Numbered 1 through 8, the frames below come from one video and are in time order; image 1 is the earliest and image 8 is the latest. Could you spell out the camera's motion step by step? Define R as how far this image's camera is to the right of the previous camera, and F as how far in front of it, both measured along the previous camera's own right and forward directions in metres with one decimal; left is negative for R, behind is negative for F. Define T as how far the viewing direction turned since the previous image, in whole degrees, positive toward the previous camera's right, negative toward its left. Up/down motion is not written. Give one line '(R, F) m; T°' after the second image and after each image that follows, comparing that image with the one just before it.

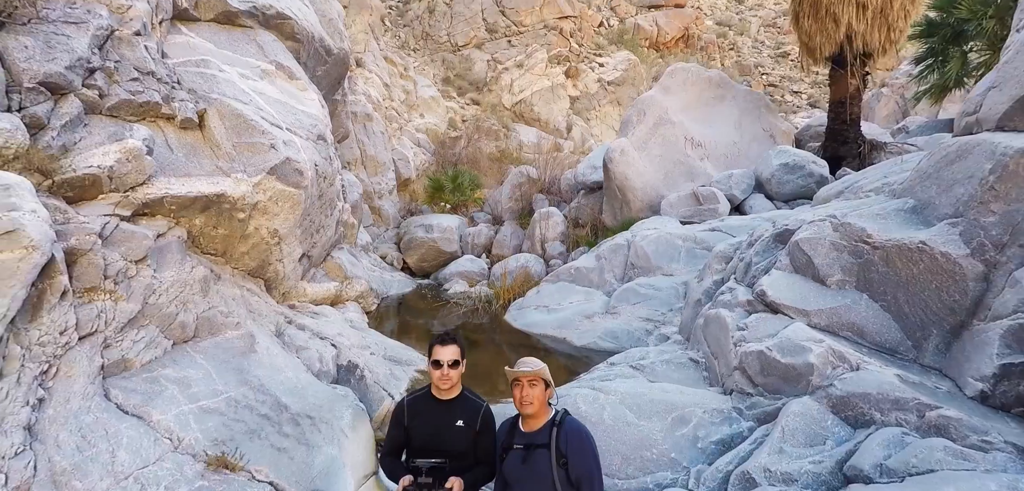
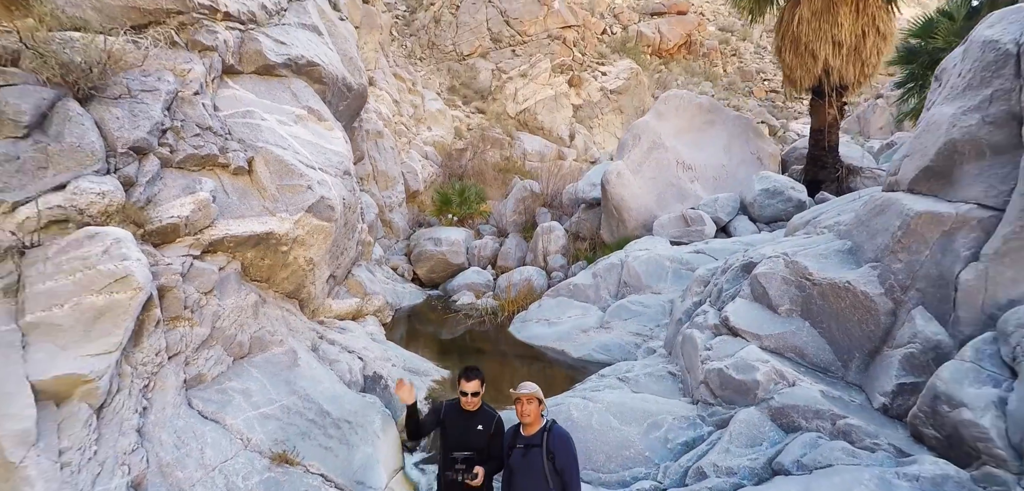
(0.0, -0.5) m; 0°
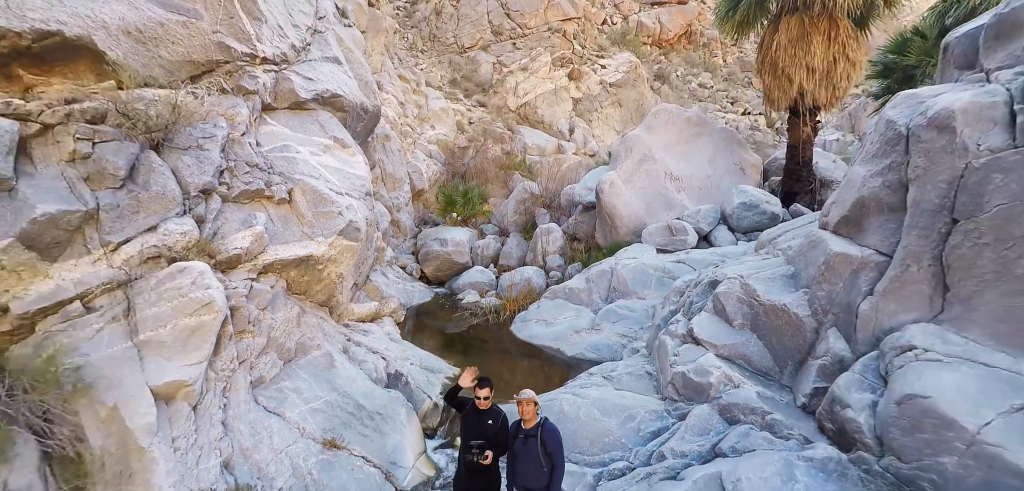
(0.0, -0.7) m; 0°
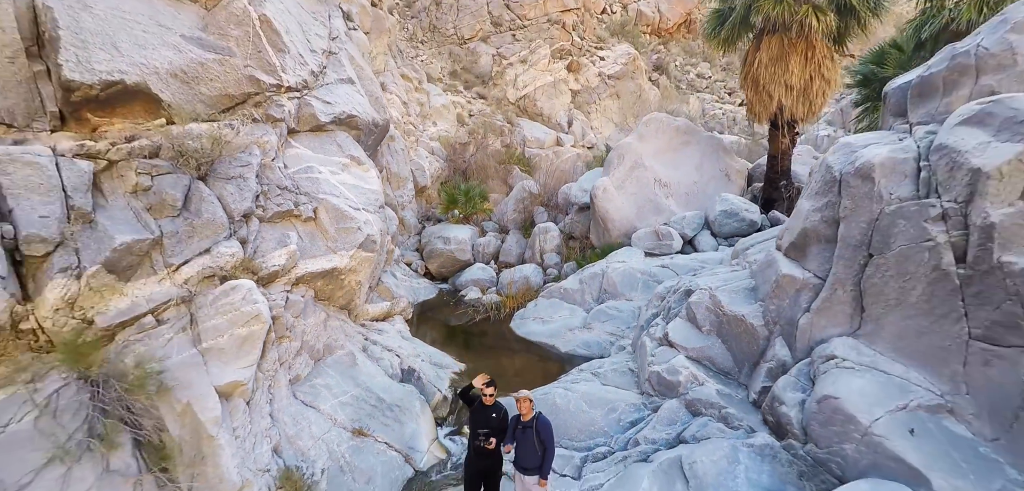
(0.0, -0.6) m; 0°
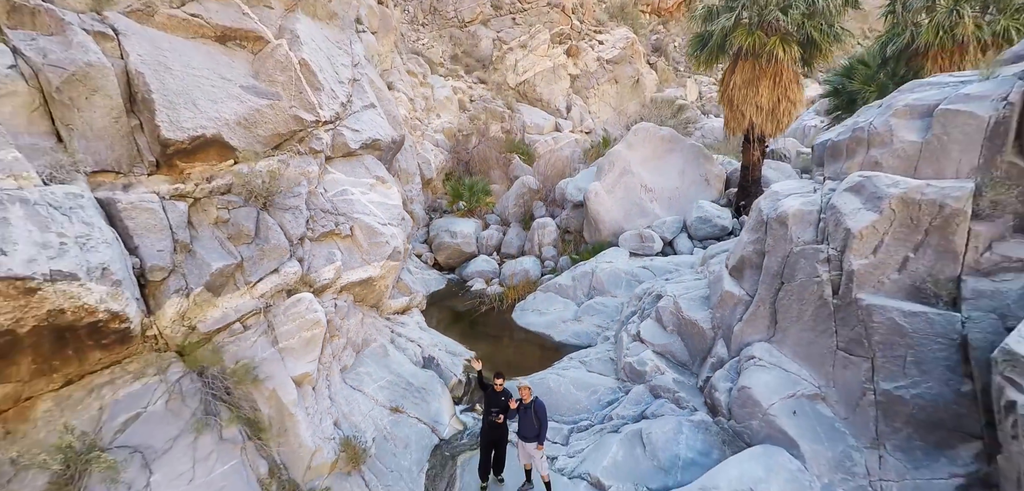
(0.0, -1.1) m; 0°
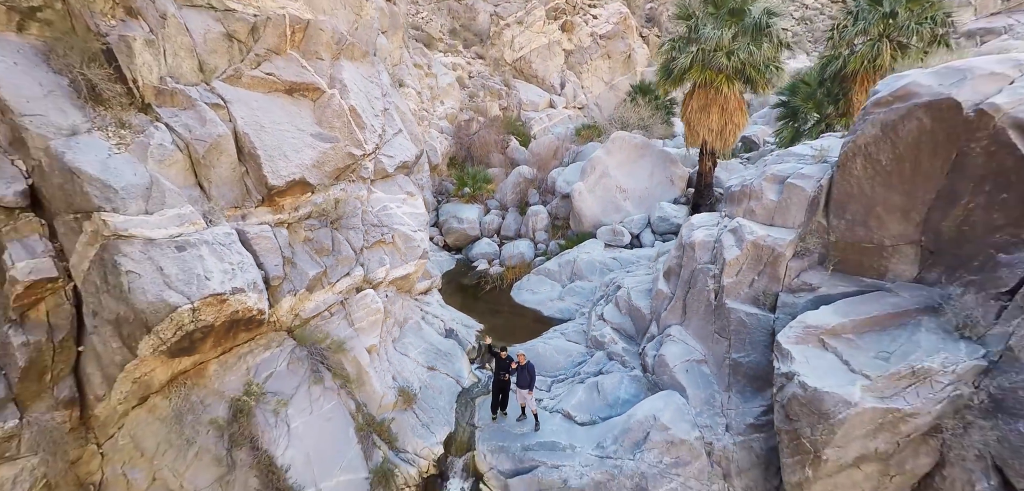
(-0.1, -2.1) m; 0°
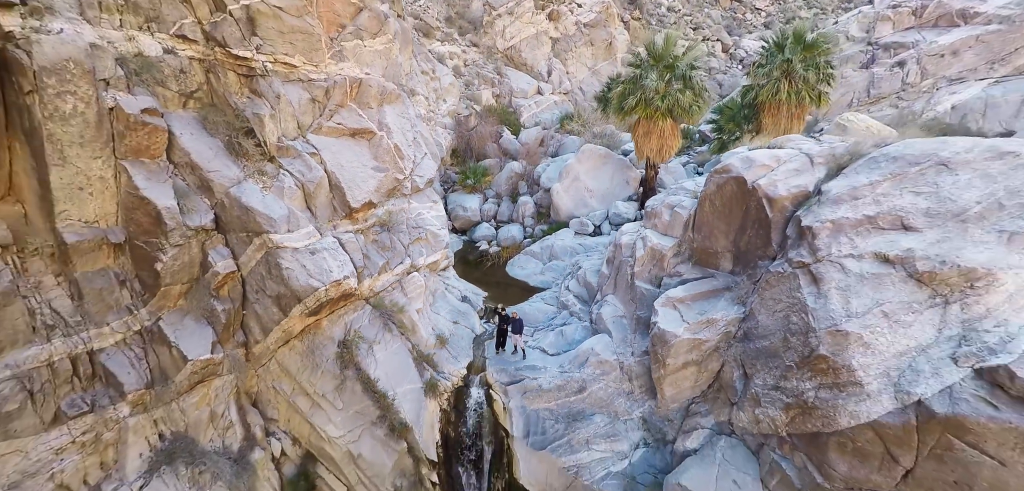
(-0.1, -3.9) m; +1°
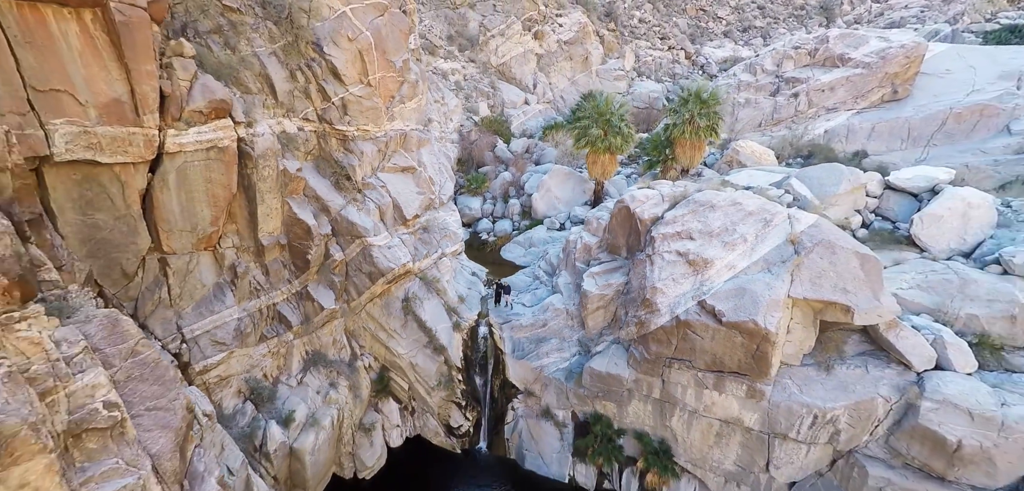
(0.0, -7.0) m; +1°
